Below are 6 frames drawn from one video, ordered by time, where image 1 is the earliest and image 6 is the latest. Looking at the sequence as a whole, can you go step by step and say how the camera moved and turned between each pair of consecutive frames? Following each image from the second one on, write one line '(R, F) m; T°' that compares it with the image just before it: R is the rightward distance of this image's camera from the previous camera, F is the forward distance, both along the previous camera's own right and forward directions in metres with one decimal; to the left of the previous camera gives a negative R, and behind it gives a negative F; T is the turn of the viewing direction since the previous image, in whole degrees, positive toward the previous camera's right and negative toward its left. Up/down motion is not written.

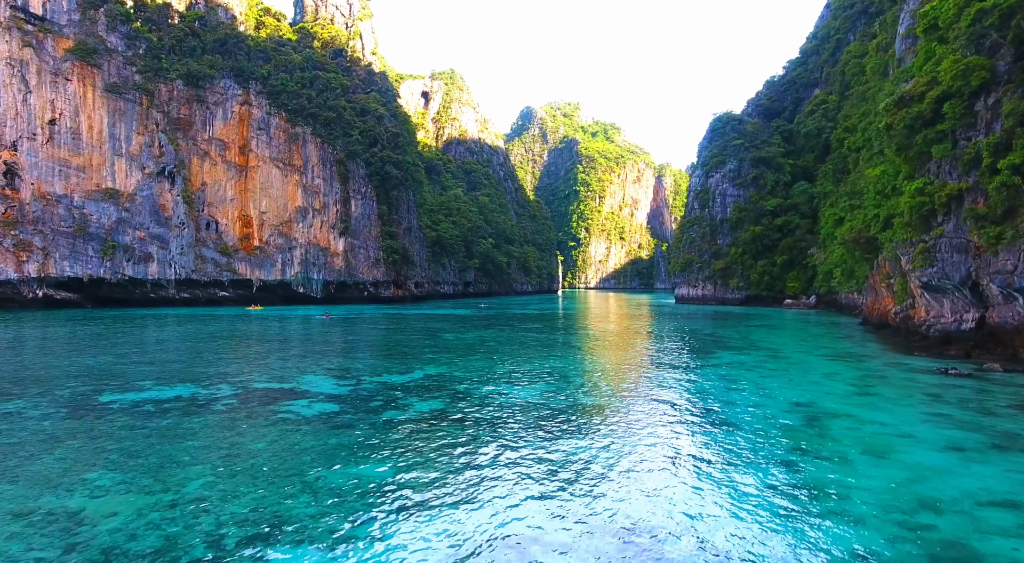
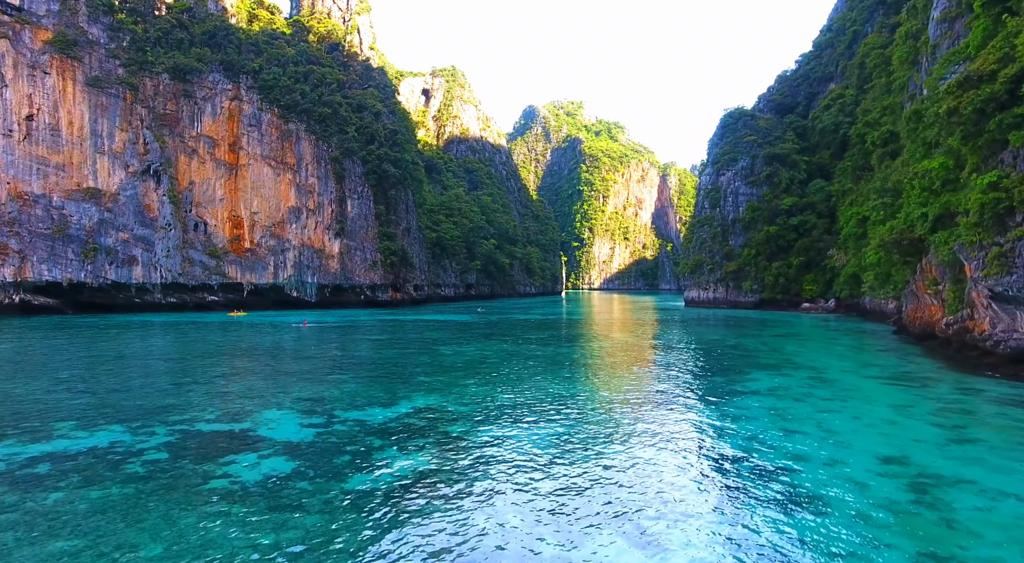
(0.0, +1.9) m; 0°
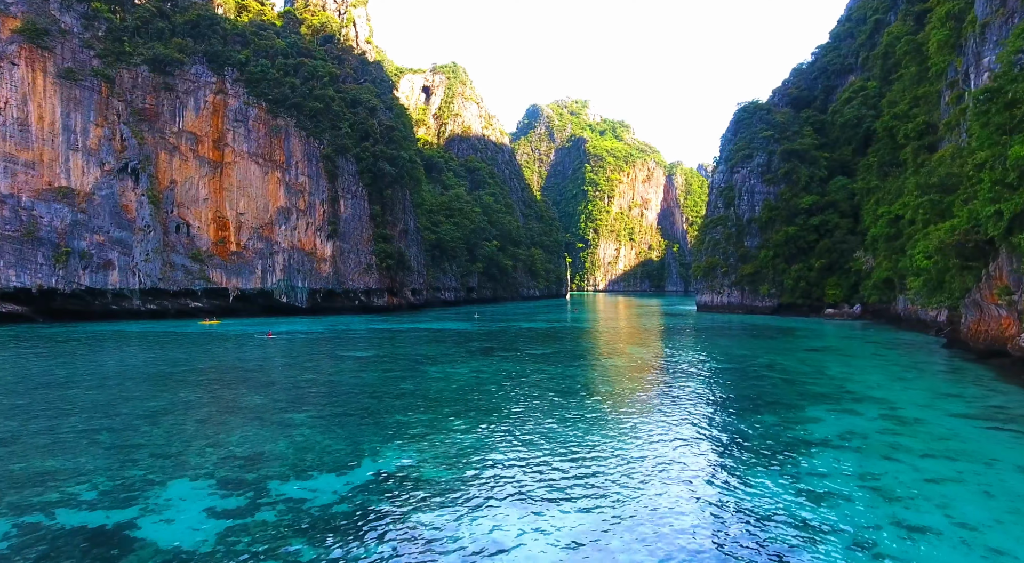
(+0.1, +2.4) m; 0°
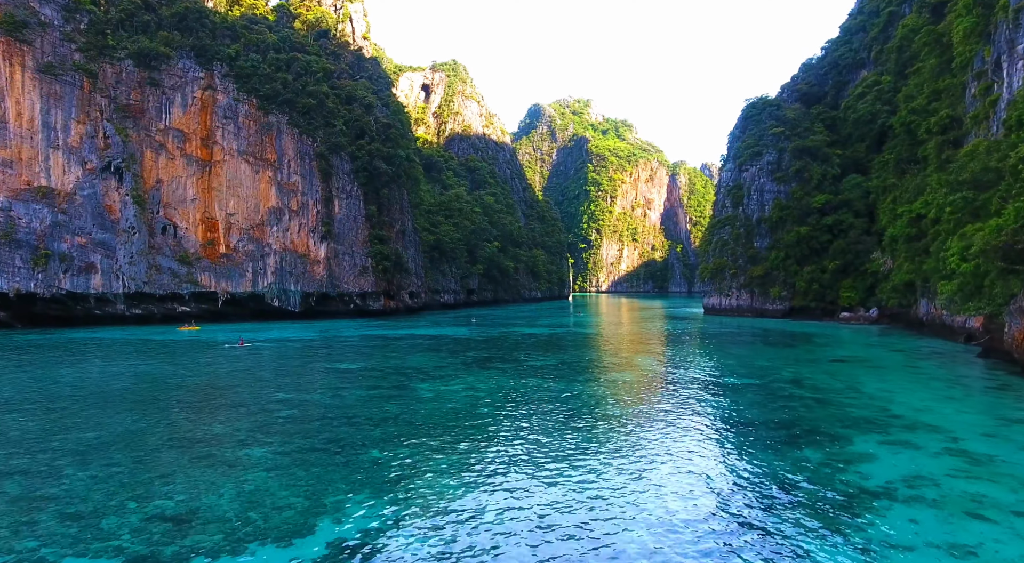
(+0.1, +1.5) m; 0°
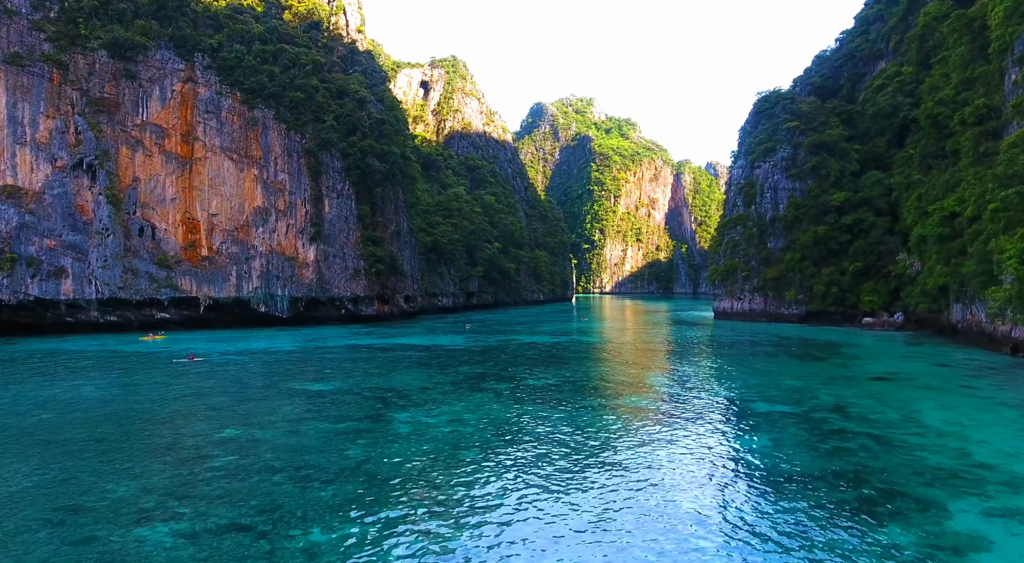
(+0.2, +2.1) m; 0°
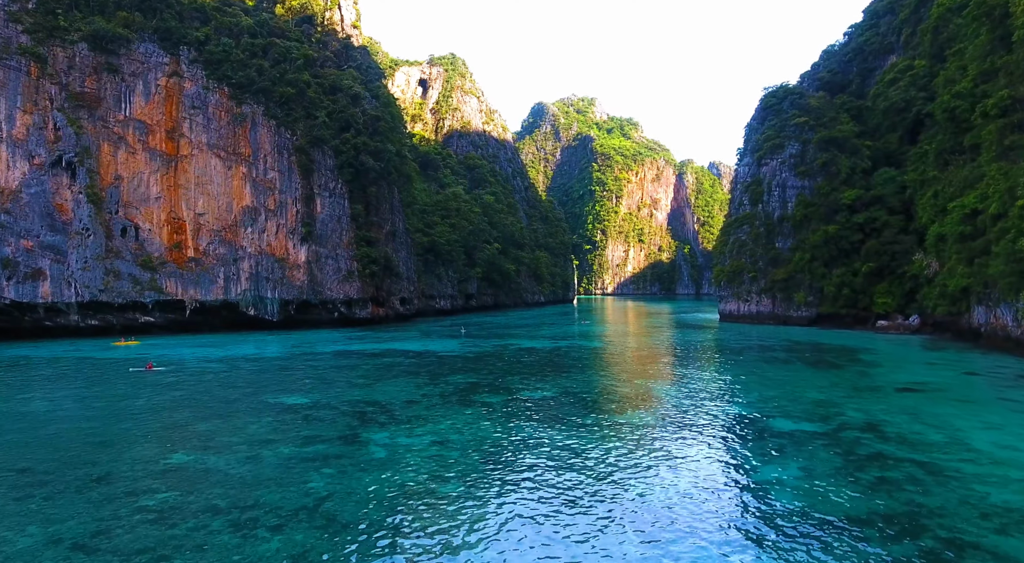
(+0.2, +1.3) m; 0°
